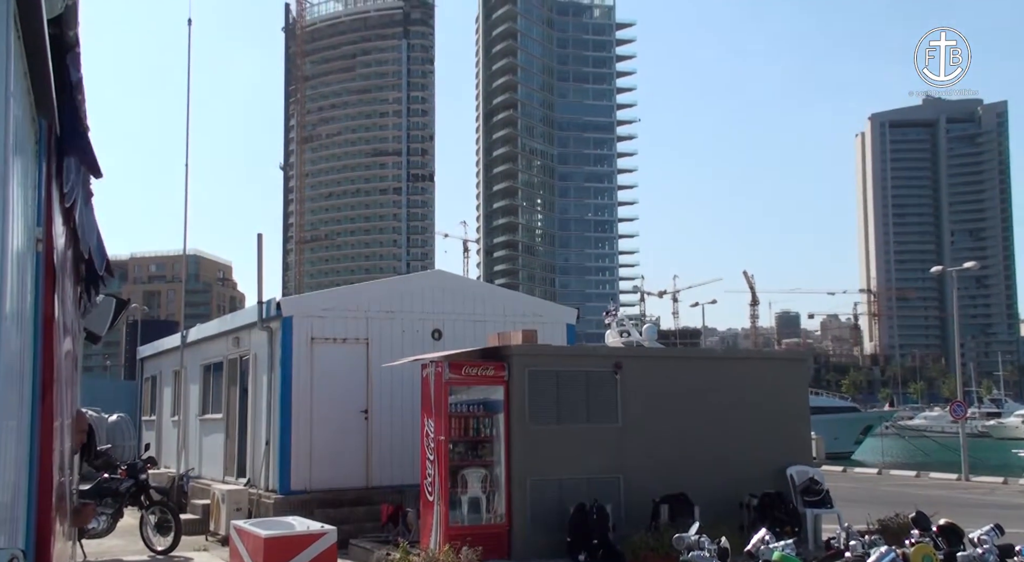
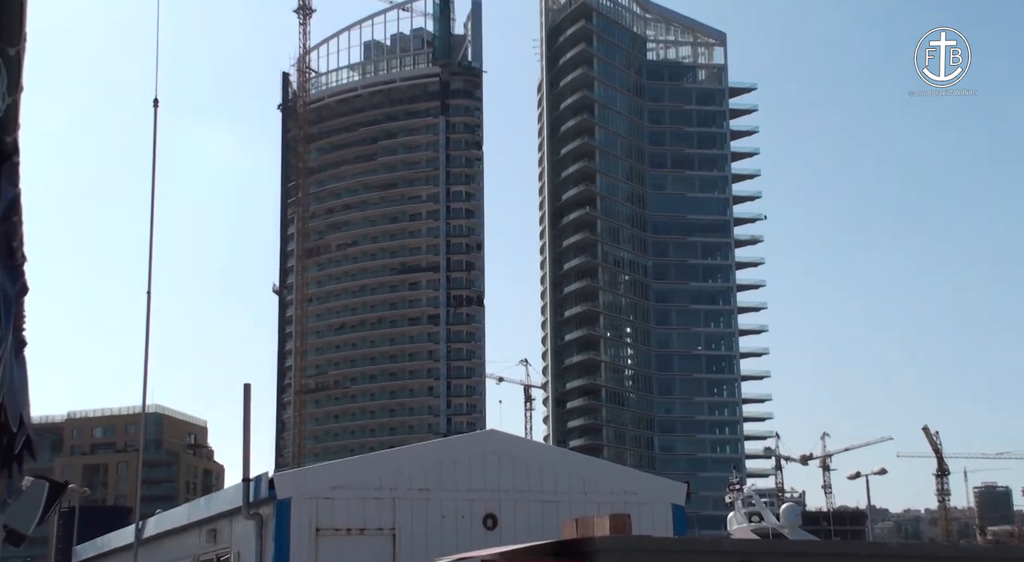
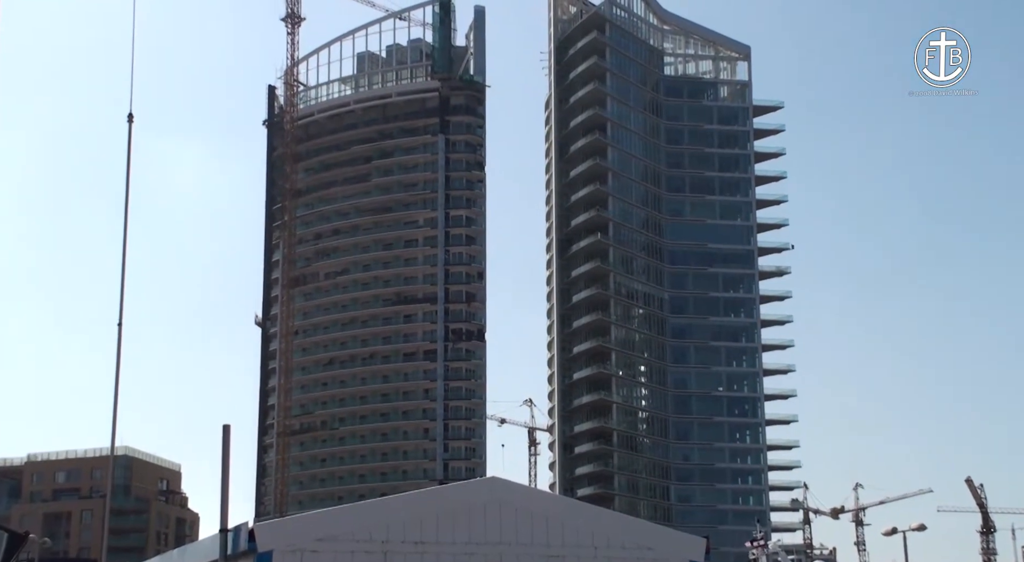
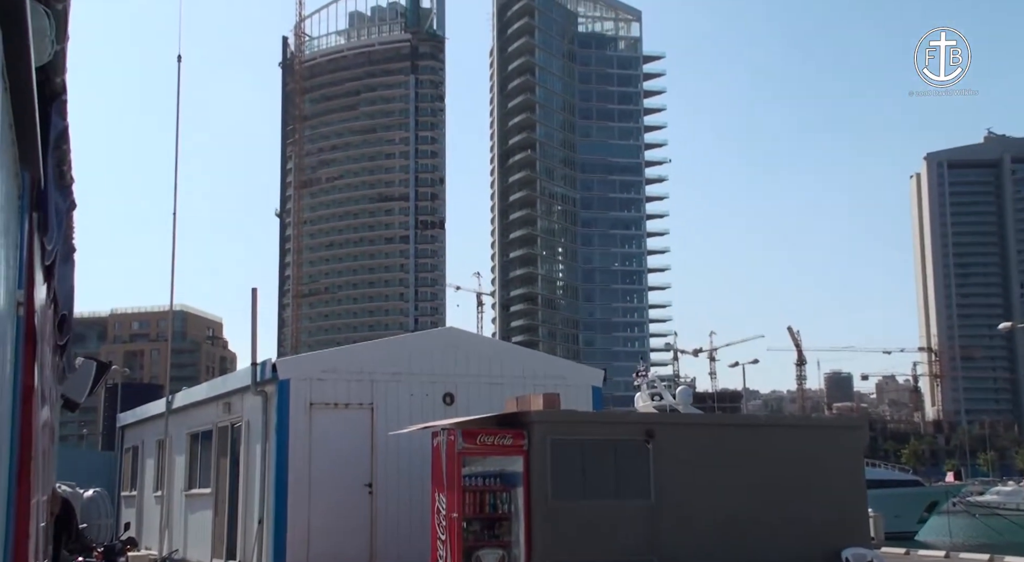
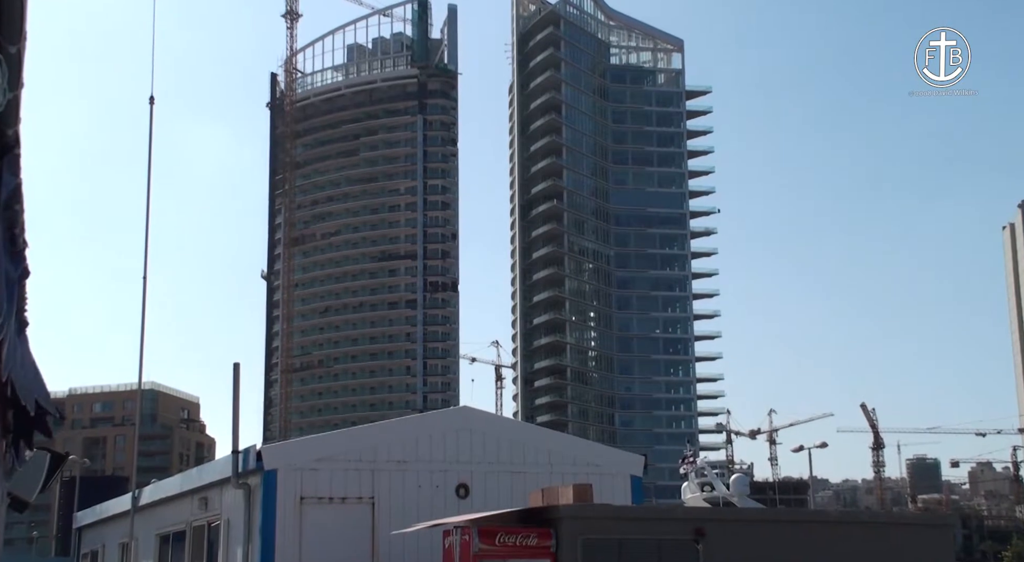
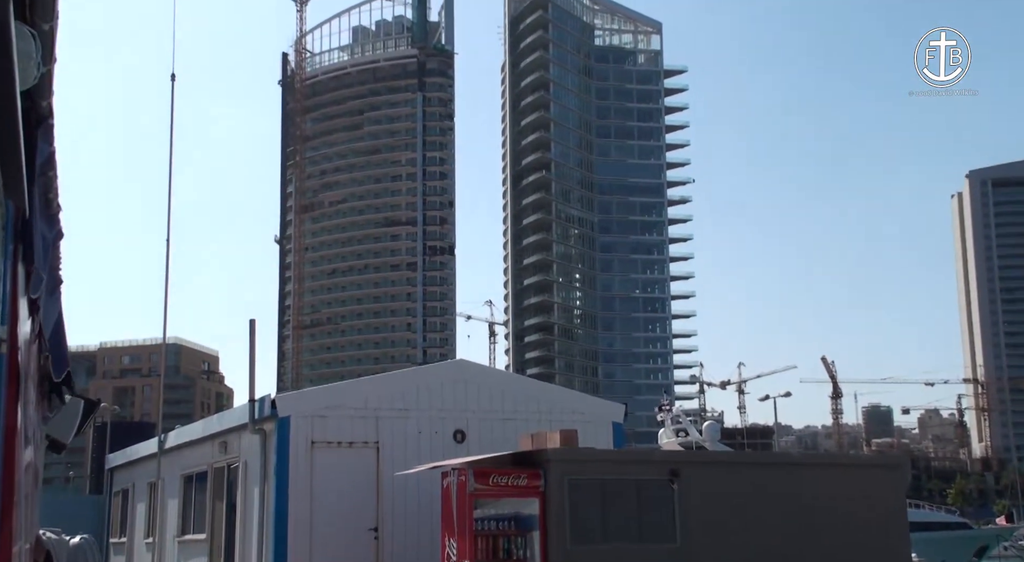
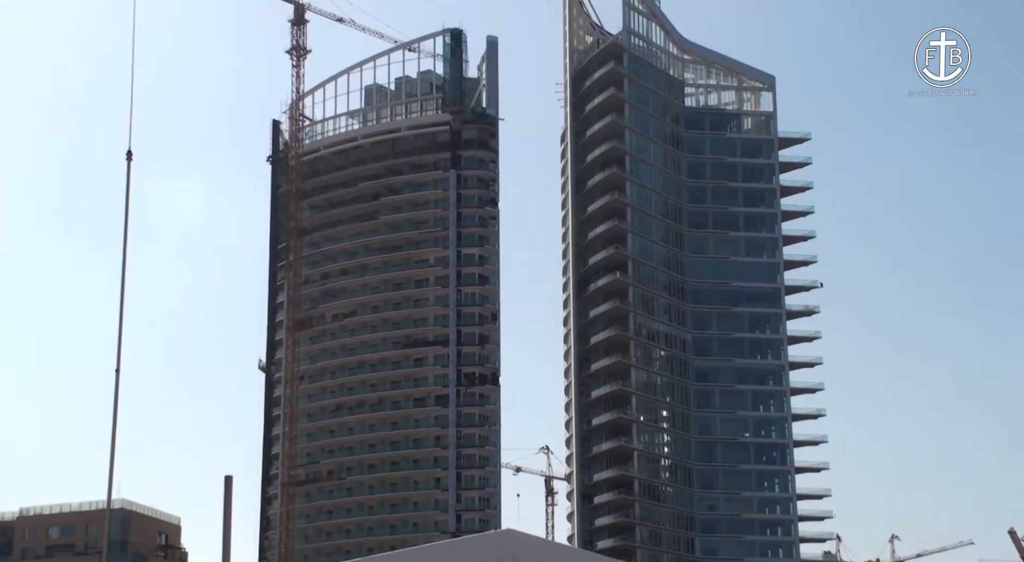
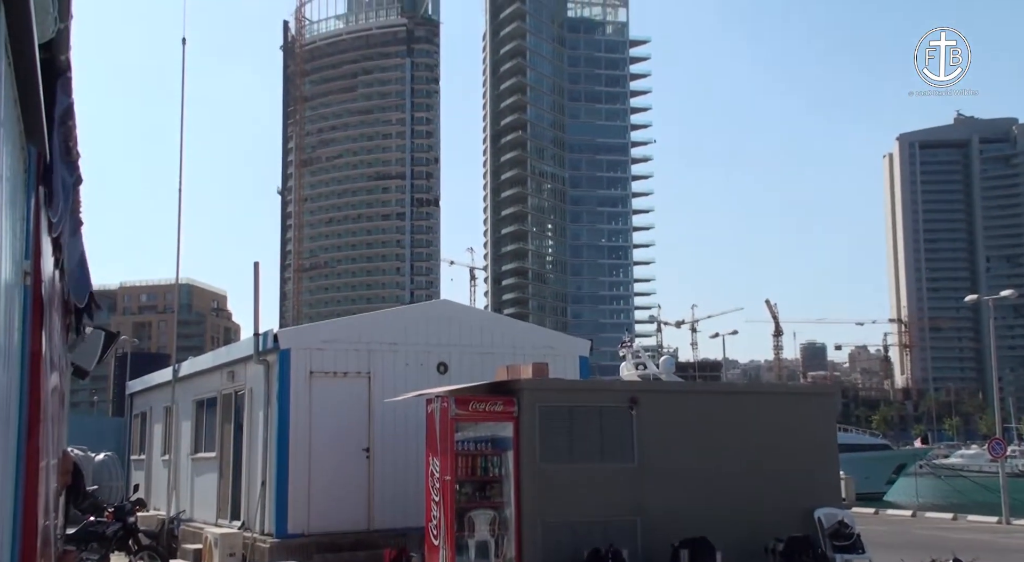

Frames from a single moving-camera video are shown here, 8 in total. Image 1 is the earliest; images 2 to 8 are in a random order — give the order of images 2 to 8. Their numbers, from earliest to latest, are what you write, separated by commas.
8, 4, 6, 5, 2, 3, 7
